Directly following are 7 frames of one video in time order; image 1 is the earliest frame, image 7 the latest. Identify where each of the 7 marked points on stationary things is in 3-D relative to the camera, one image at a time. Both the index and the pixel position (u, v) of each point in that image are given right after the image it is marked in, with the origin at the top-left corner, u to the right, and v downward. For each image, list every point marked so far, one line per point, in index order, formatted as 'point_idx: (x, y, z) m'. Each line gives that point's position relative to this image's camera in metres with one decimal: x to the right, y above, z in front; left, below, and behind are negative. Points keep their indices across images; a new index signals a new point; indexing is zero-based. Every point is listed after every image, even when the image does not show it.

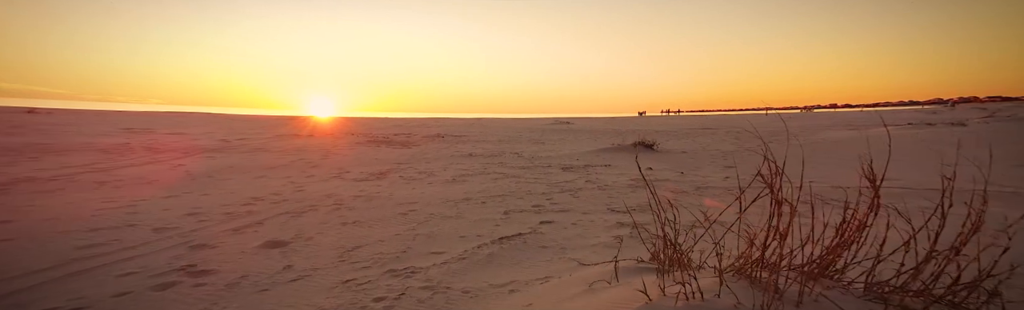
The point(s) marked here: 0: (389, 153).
0: (-3.2, 0.0, +12.8) m
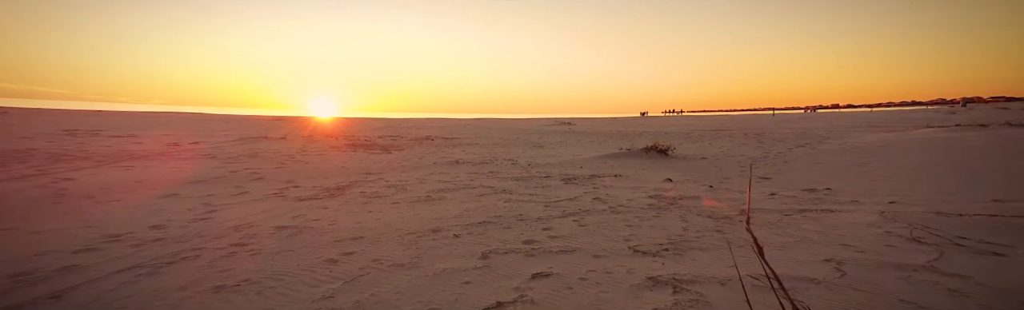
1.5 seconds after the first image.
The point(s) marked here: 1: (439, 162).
0: (-3.3, -0.1, +11.1) m
1: (-1.8, -0.2, +12.0) m
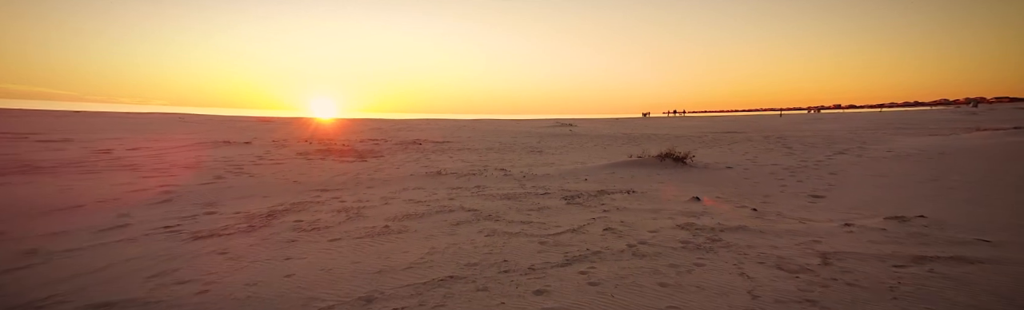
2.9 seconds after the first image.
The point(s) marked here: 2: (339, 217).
0: (-3.5, -0.3, +9.3) m
1: (-1.9, -0.3, +10.2) m
2: (-2.0, -0.7, +5.7) m
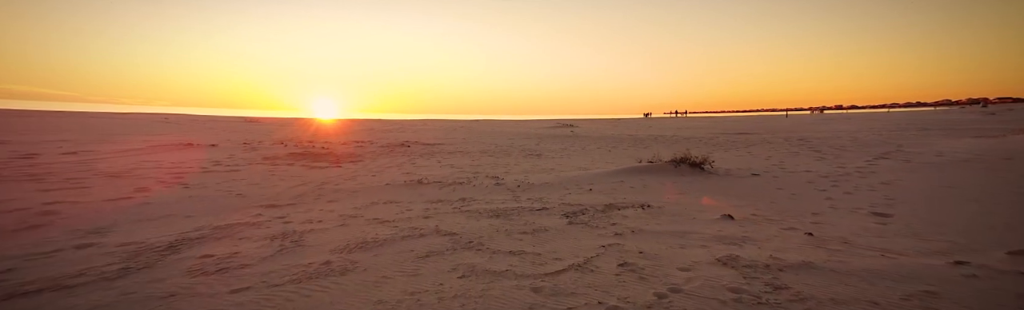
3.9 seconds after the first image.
0: (-3.6, -0.4, +7.9) m
1: (-2.1, -0.4, +8.8) m
2: (-2.1, -0.8, +4.3) m
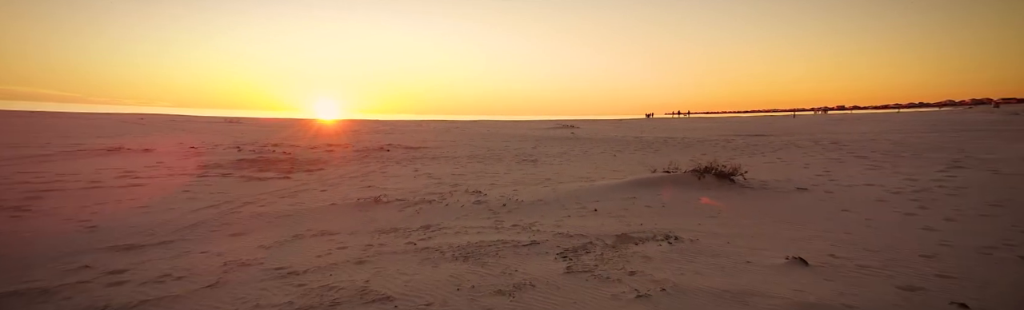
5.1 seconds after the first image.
0: (-3.9, -0.5, +6.0) m
1: (-2.3, -0.6, +7.0) m
2: (-2.3, -0.9, +2.4) m
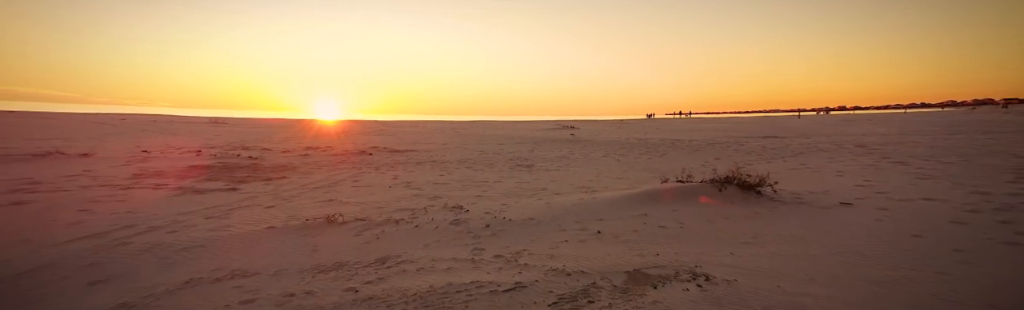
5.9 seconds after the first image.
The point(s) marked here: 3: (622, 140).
0: (-4.0, -0.7, +4.8) m
1: (-2.4, -0.7, +5.7) m
2: (-2.5, -1.0, +1.1) m
3: (+4.1, +0.6, +18.4) m
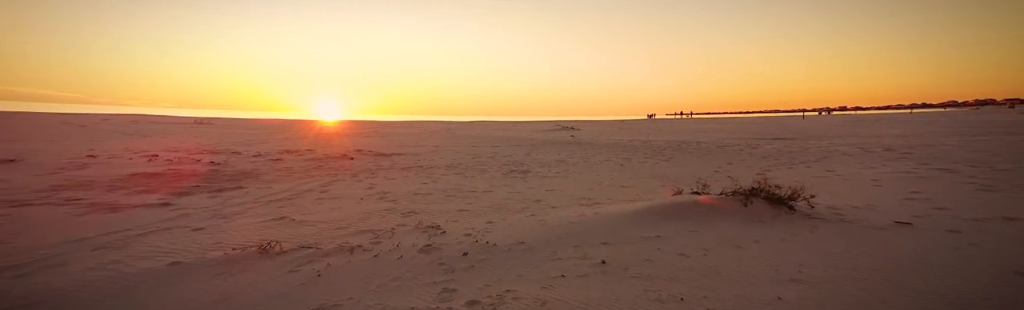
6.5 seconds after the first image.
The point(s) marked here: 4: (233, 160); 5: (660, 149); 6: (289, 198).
0: (-4.2, -0.8, +3.6) m
1: (-2.6, -0.8, +4.6) m
2: (-2.7, -1.1, 0.0) m
3: (+4.0, +0.5, +17.2) m
4: (-6.2, -0.1, +10.7) m
5: (+4.6, +0.2, +15.1) m
6: (-3.2, -0.6, +7.0) m
